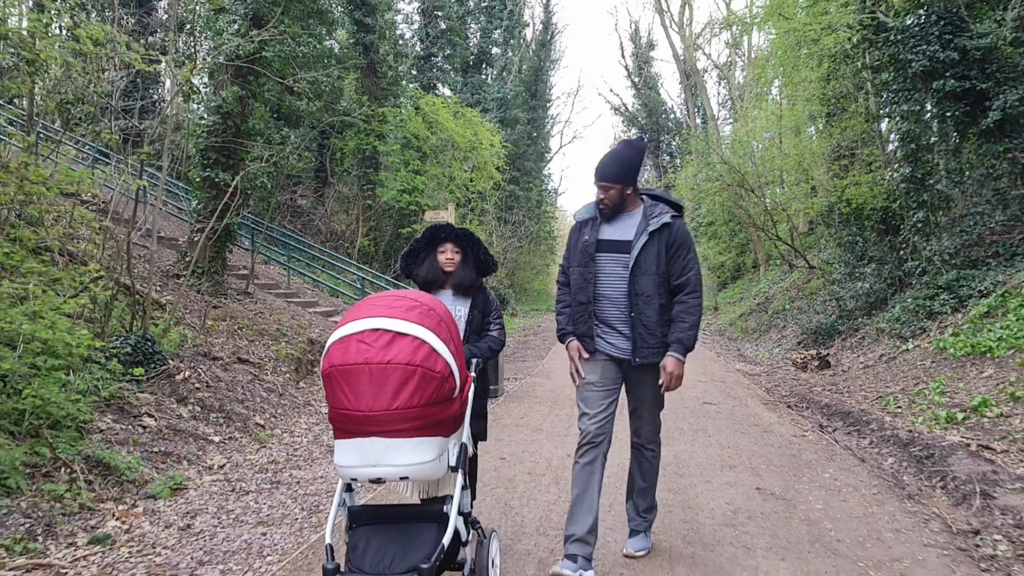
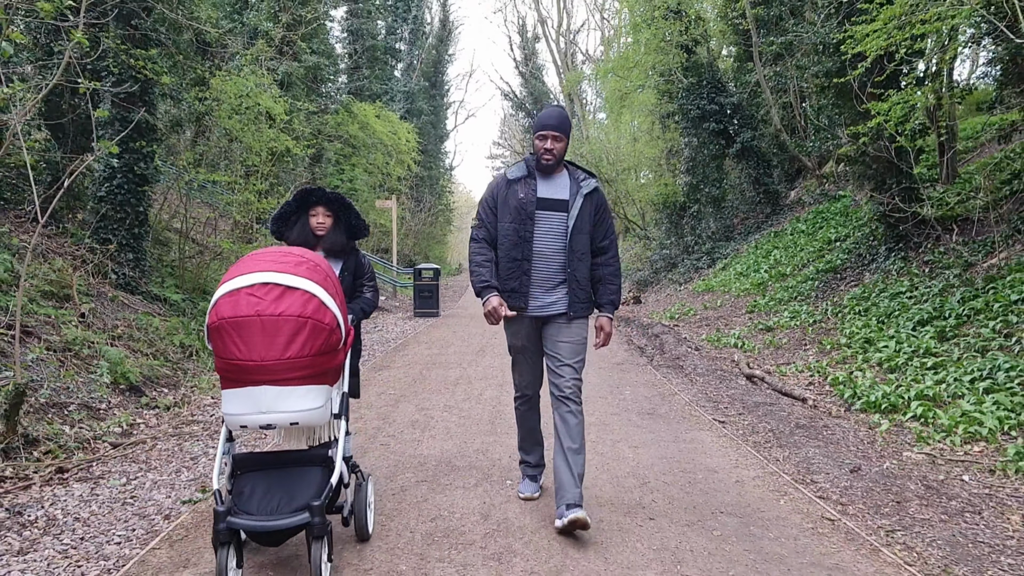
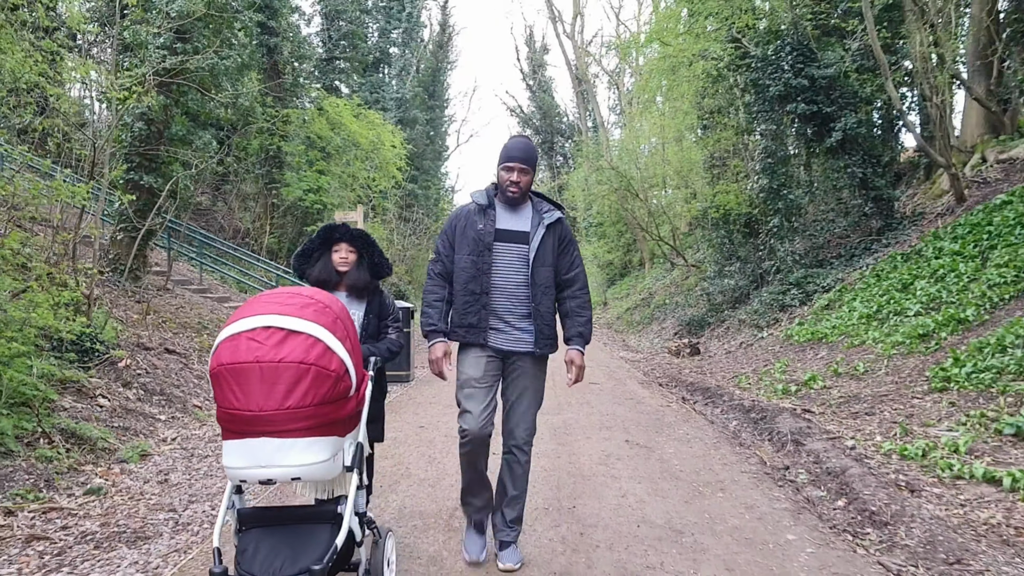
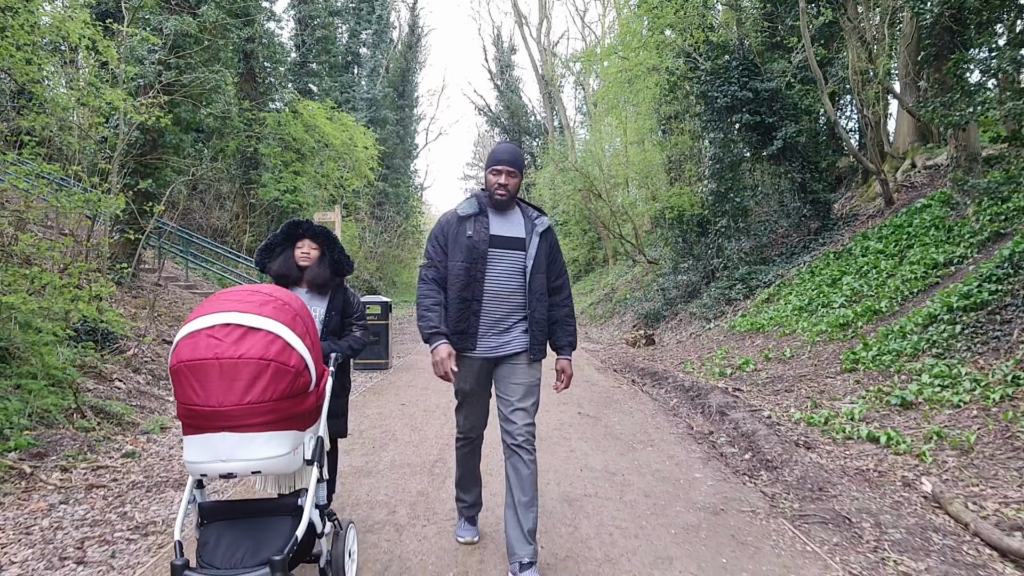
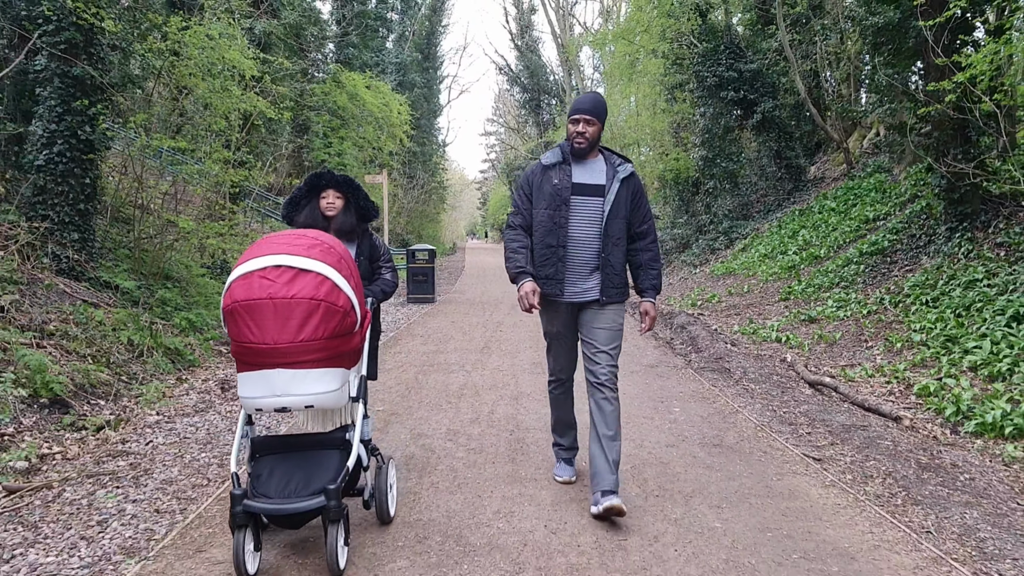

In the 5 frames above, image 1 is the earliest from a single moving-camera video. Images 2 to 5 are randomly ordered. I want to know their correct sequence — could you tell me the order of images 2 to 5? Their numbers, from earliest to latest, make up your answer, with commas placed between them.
3, 4, 5, 2
